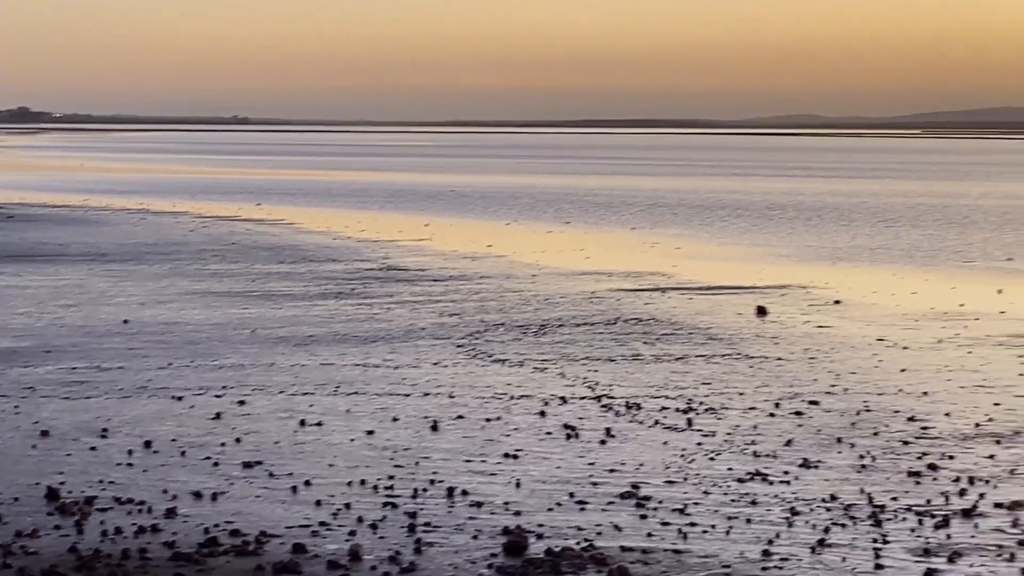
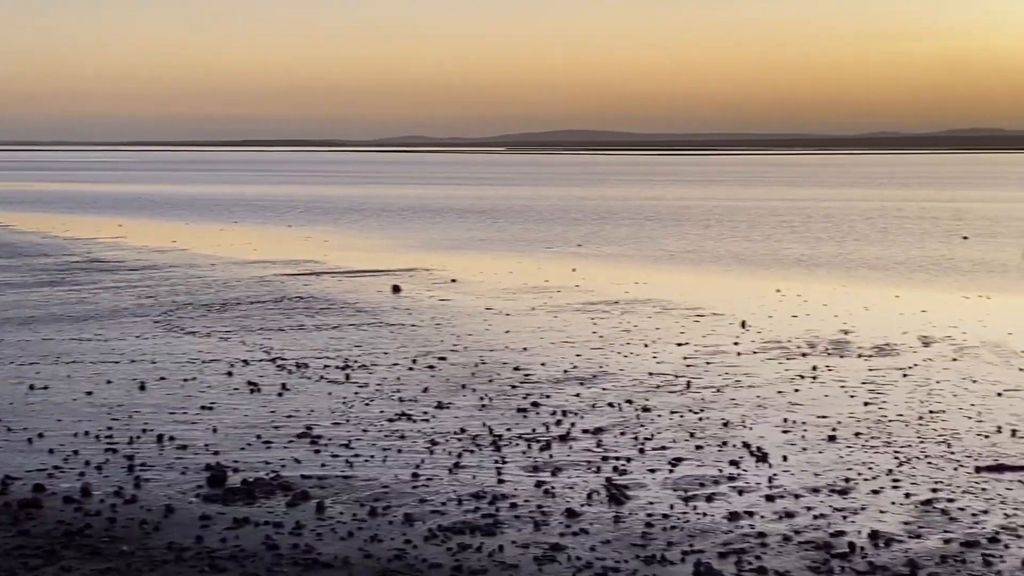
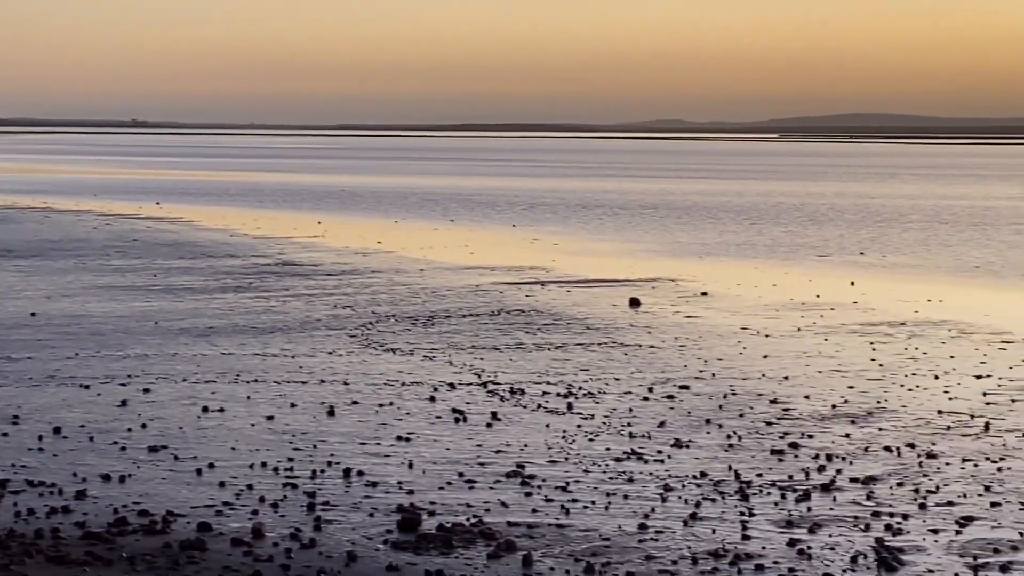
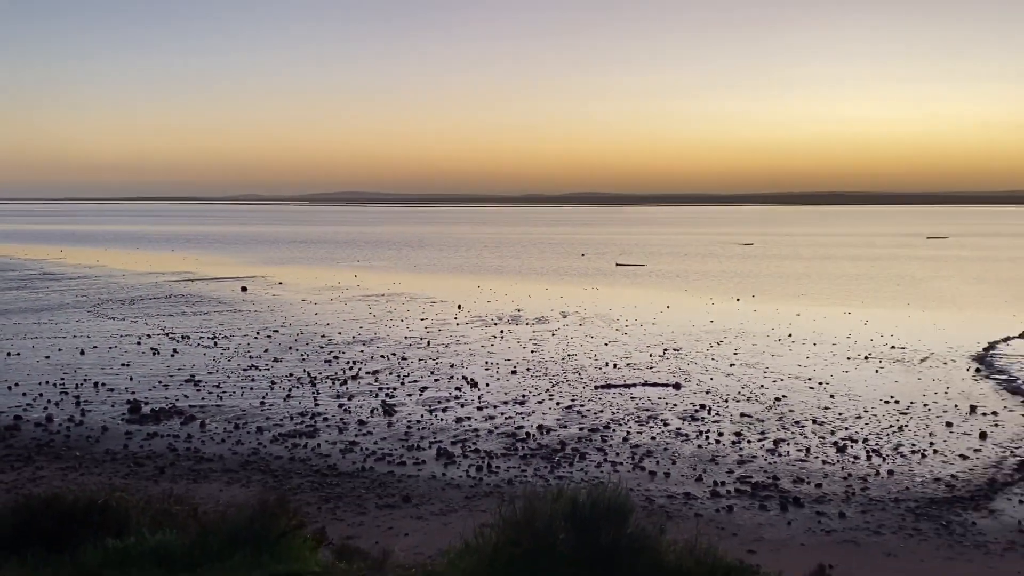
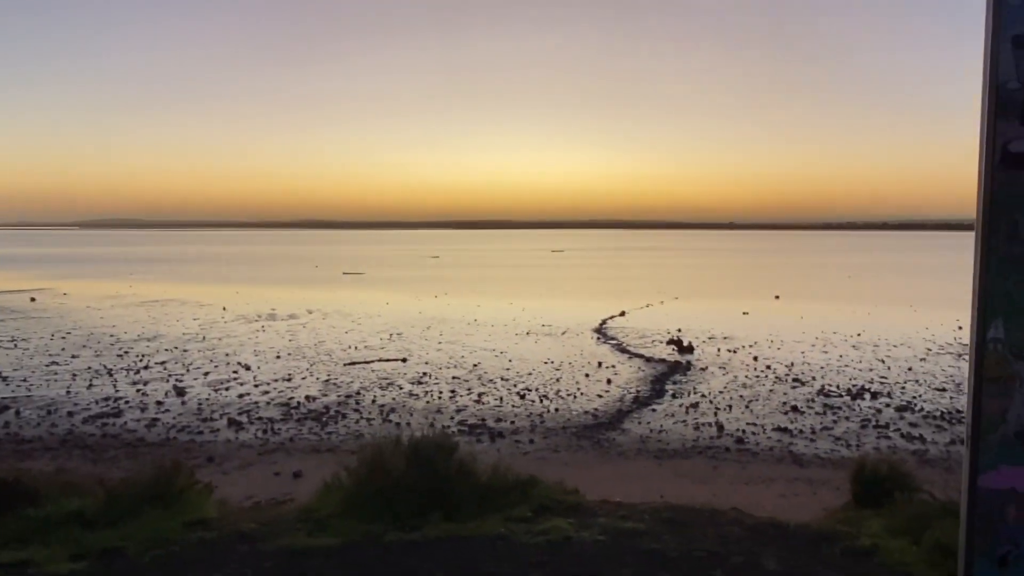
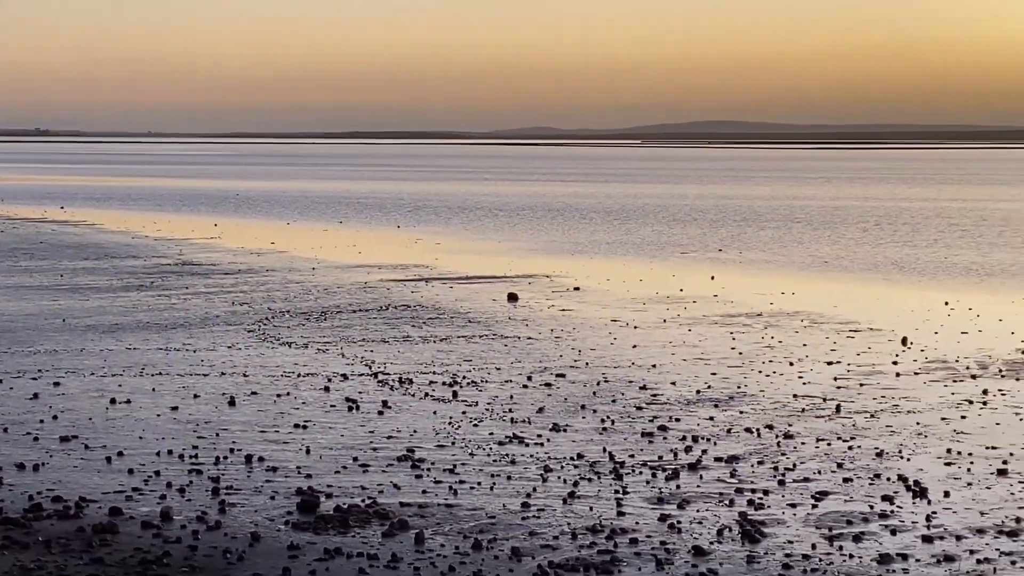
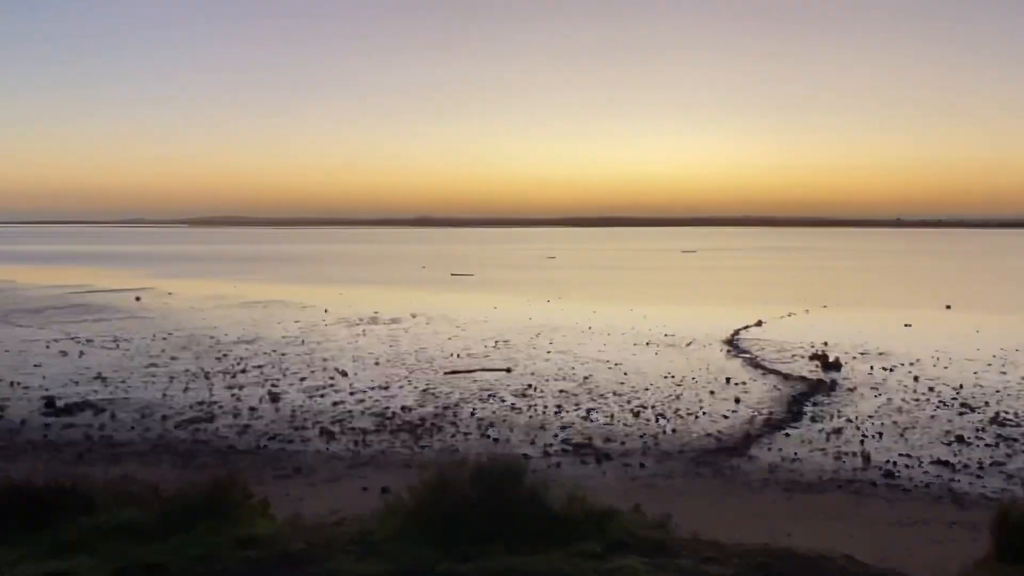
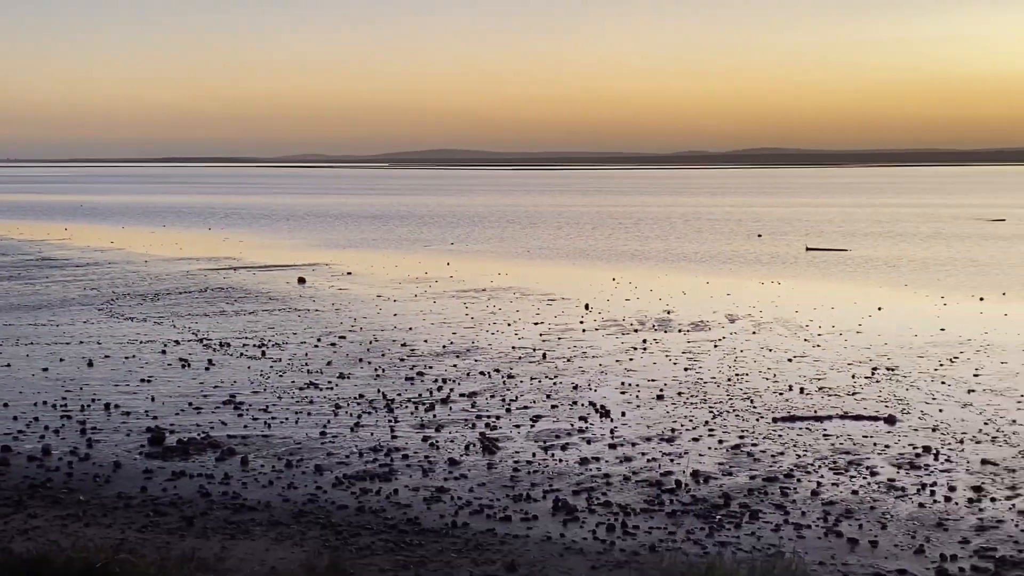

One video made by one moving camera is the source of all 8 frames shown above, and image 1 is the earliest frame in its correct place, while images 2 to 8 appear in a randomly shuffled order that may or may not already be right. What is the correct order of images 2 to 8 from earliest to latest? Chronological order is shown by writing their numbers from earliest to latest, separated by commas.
3, 6, 2, 8, 4, 7, 5
